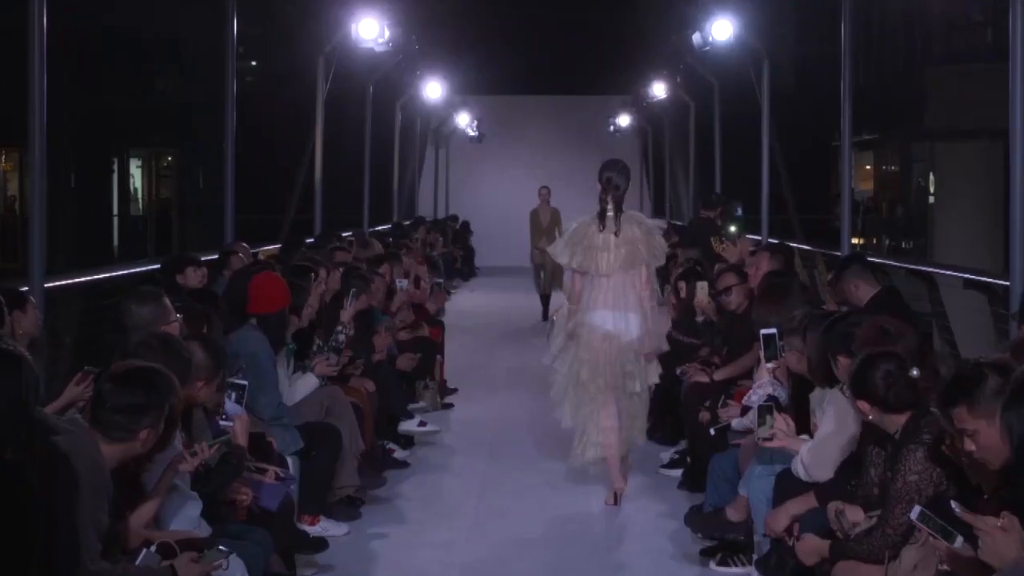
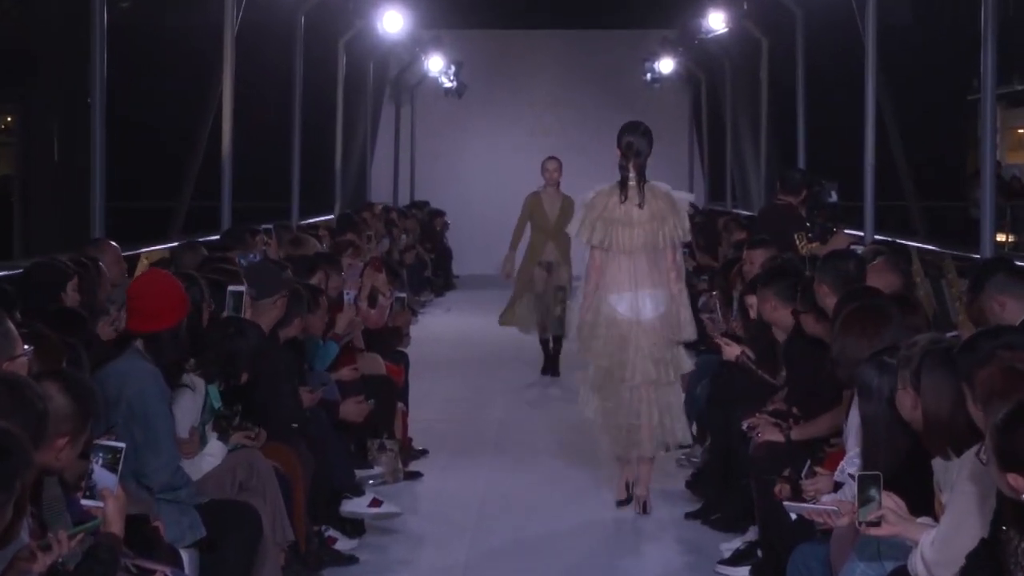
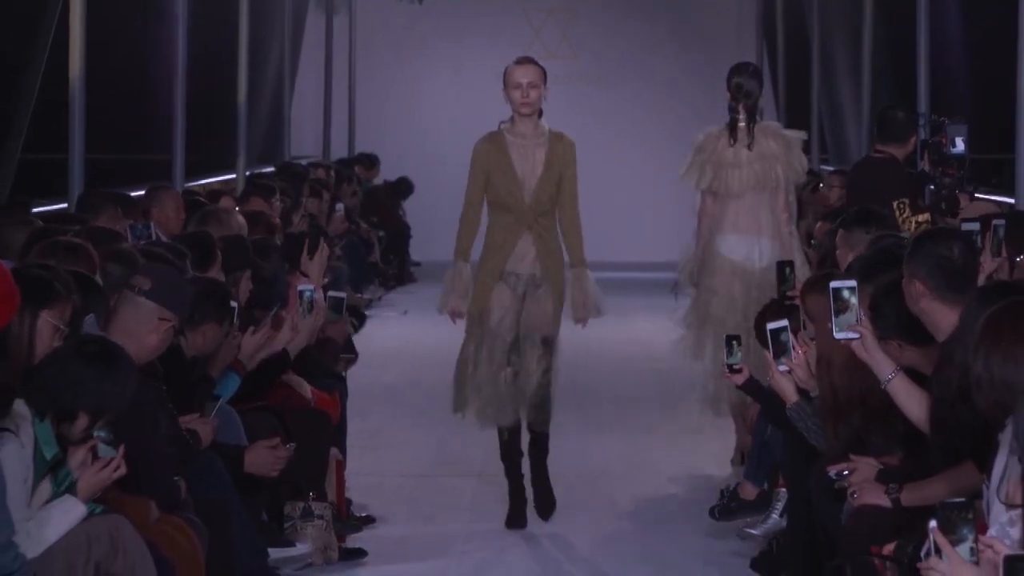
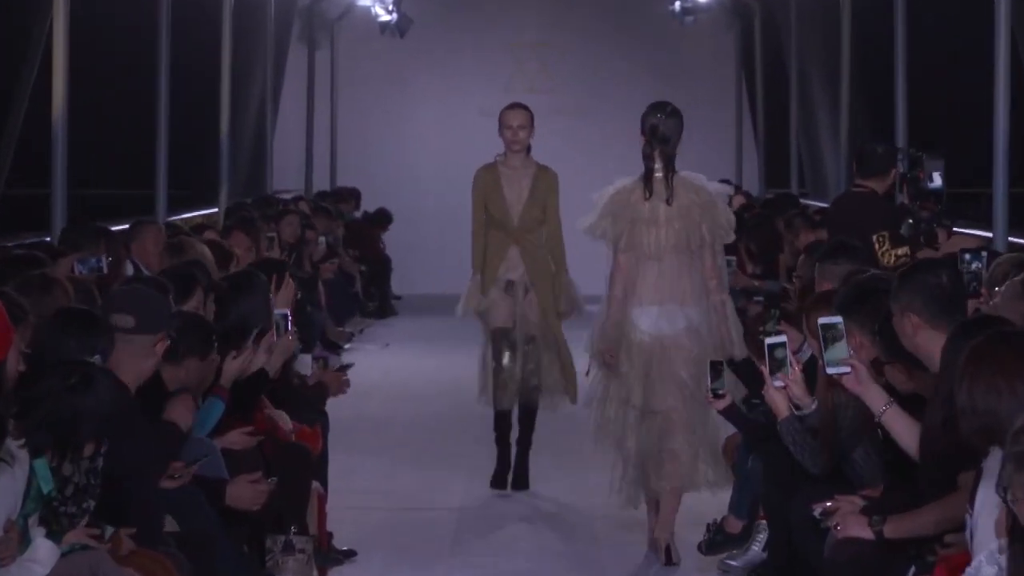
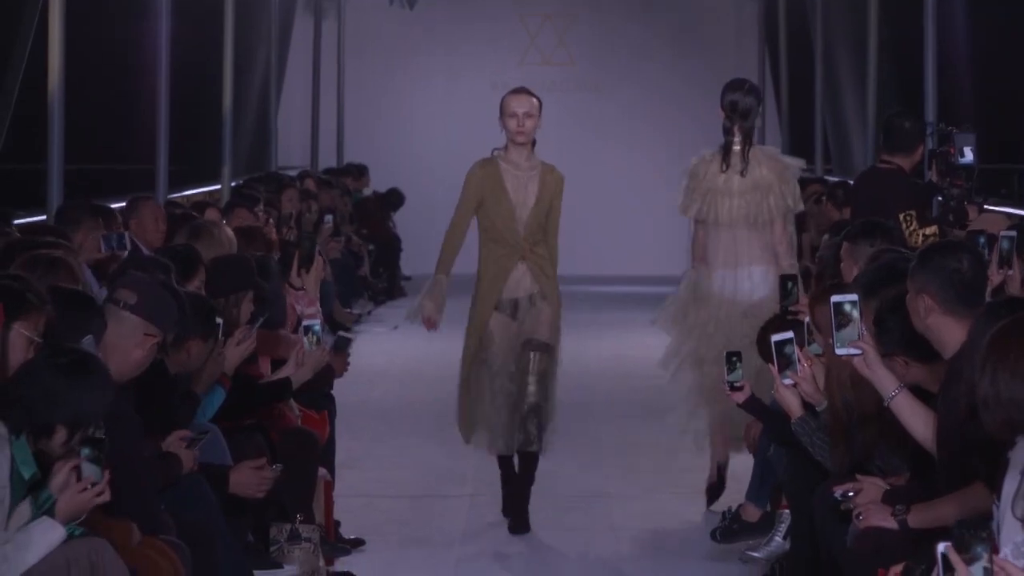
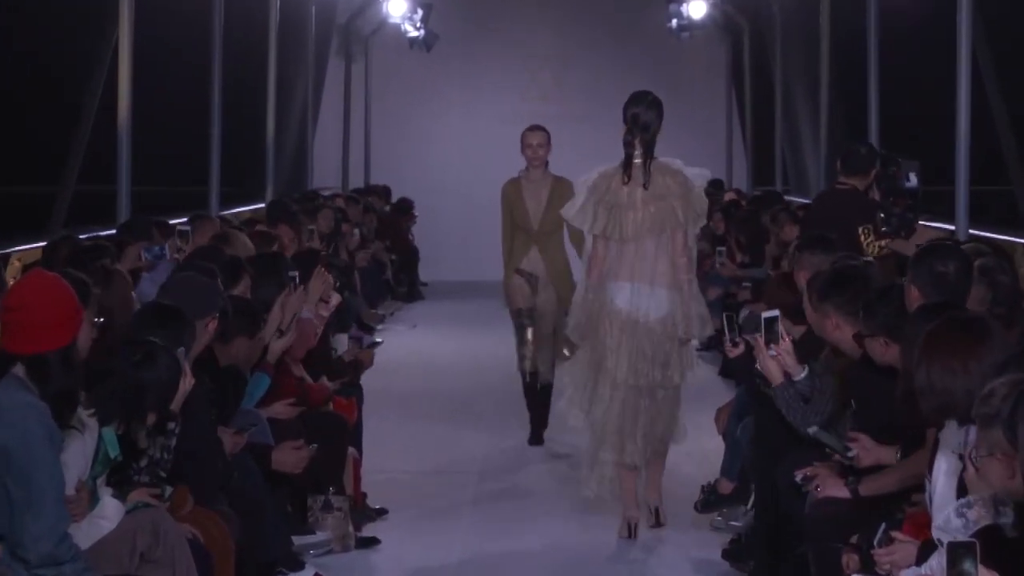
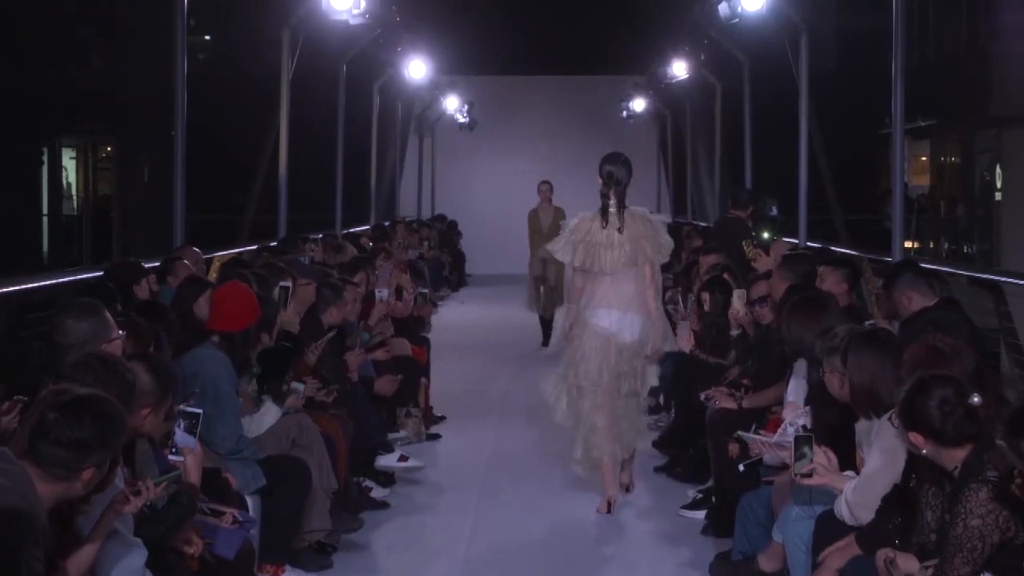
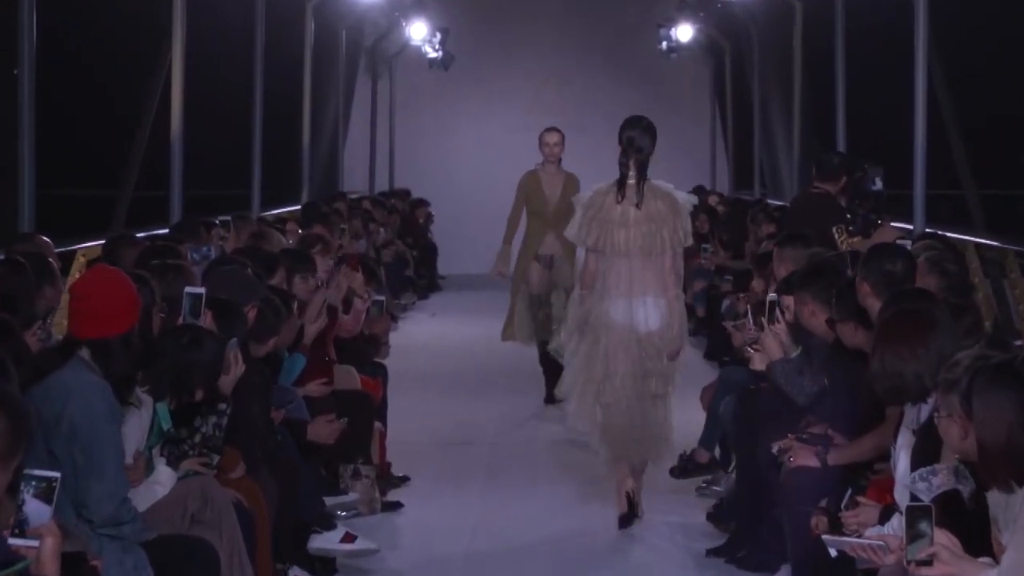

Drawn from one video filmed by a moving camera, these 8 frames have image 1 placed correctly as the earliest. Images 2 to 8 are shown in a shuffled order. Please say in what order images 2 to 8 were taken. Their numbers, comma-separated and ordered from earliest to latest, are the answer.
7, 2, 8, 6, 4, 5, 3
